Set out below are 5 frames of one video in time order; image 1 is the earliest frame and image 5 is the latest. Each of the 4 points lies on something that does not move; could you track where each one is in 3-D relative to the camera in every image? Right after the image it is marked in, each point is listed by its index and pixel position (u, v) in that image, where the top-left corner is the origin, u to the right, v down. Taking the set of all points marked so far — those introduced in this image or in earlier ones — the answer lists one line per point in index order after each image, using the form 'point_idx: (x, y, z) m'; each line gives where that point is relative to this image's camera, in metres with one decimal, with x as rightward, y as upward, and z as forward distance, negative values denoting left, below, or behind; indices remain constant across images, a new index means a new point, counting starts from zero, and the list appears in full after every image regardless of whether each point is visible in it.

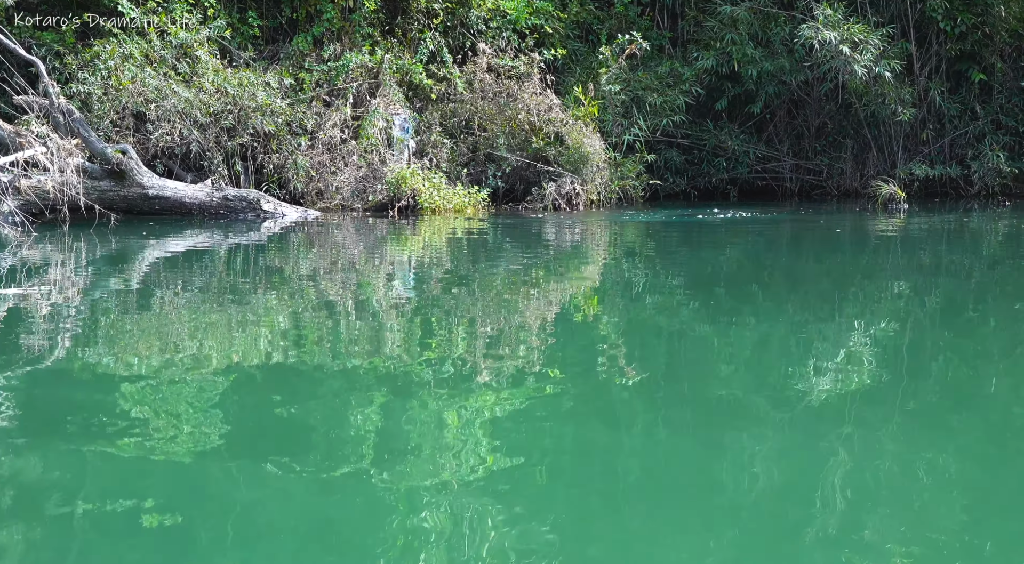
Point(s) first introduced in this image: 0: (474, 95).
0: (-0.4, +2.2, +13.1) m
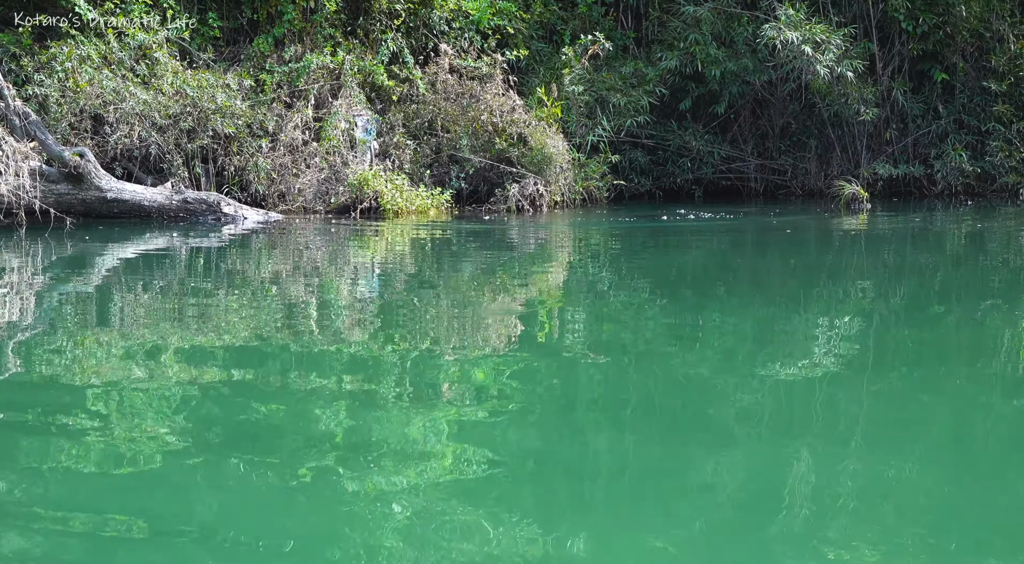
0: (-0.7, +2.2, +13.1) m
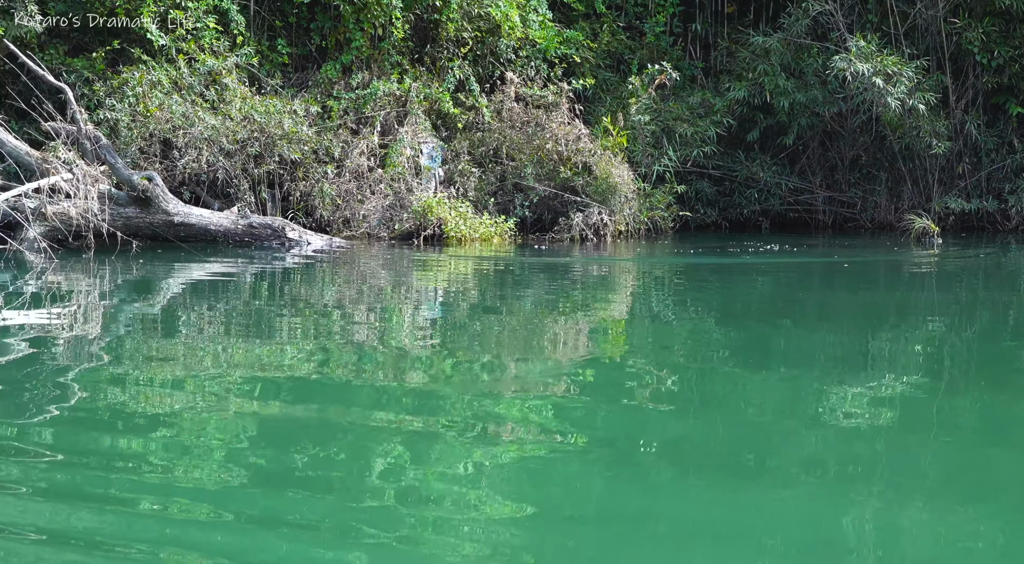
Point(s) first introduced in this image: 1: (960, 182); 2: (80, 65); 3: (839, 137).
0: (-0.1, +1.9, +13.1) m
1: (+5.9, +1.3, +14.8) m
2: (-4.5, +2.3, +11.7) m
3: (+4.4, +2.0, +15.1) m
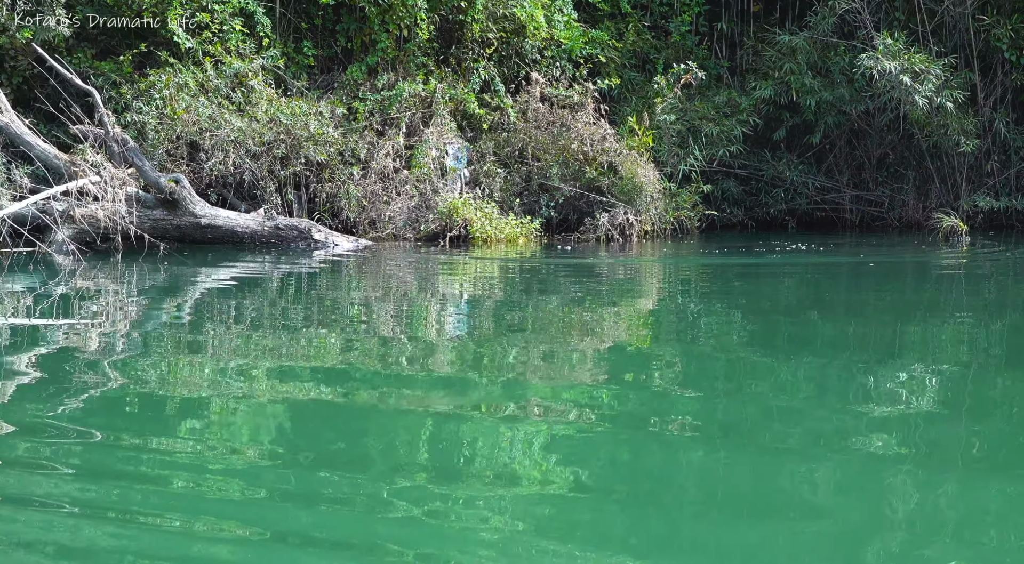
0: (+0.1, +1.9, +13.1) m
1: (+6.1, +1.3, +14.7) m
2: (-4.3, +2.3, +11.8) m
3: (+4.6, +2.0, +15.0) m
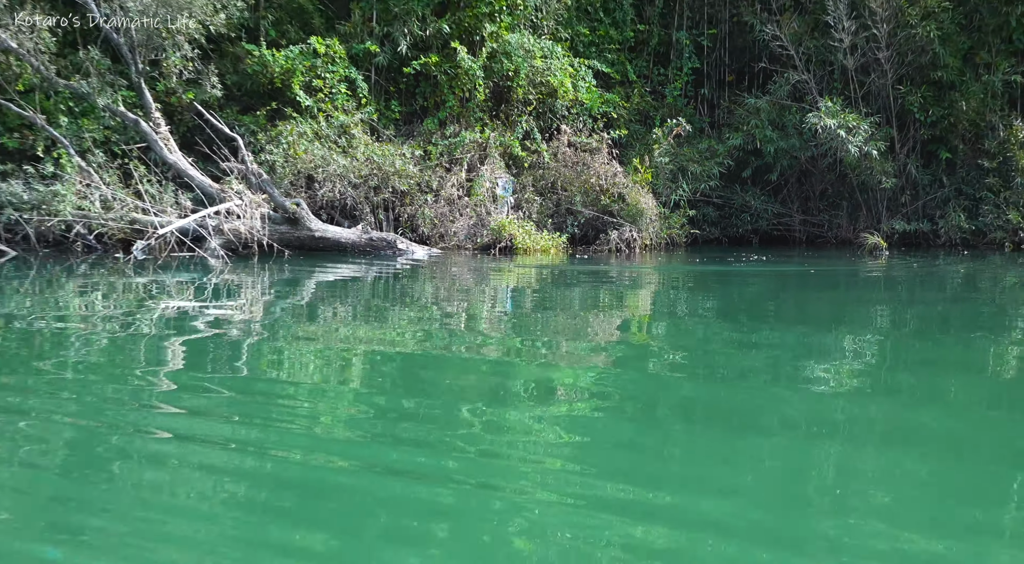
0: (+0.5, +1.9, +14.8) m
1: (+6.6, +1.3, +16.2) m
2: (-3.9, +2.3, +13.6) m
3: (+5.1, +1.9, +16.6) m
